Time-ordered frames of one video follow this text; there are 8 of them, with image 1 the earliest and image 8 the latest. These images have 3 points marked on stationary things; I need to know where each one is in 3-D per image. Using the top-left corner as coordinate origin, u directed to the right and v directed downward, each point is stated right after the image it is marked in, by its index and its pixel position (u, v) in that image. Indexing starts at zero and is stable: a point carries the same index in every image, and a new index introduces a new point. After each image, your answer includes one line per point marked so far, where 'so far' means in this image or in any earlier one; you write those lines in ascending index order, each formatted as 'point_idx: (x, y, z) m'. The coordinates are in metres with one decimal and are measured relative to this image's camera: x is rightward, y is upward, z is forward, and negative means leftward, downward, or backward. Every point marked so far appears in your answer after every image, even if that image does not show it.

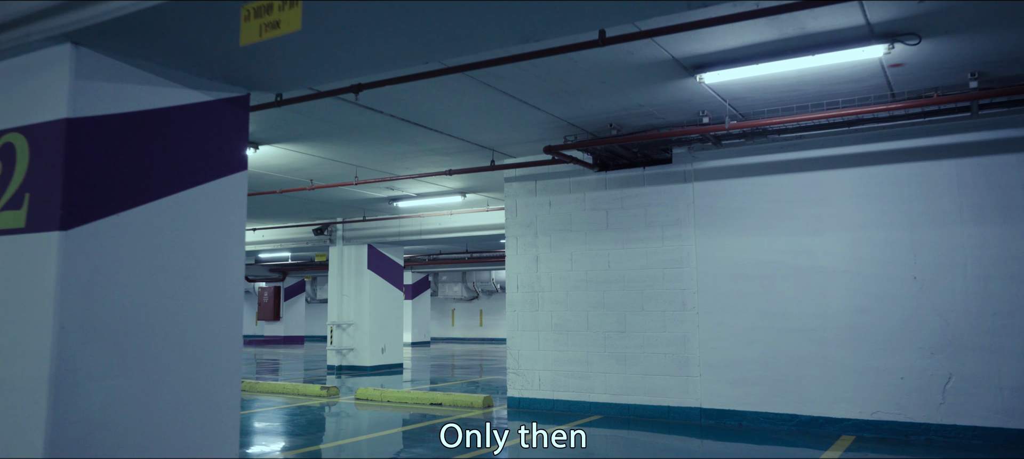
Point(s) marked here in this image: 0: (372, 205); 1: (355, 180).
0: (-2.5, +0.4, +13.4) m
1: (-2.1, +0.7, +10.2) m
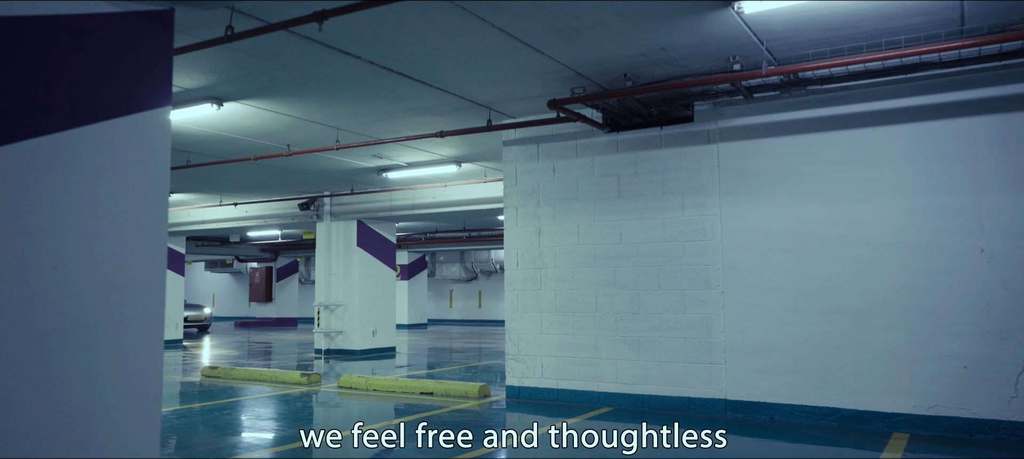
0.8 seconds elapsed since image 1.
0: (-2.5, +0.9, +12.4) m
1: (-2.1, +1.0, +9.1) m
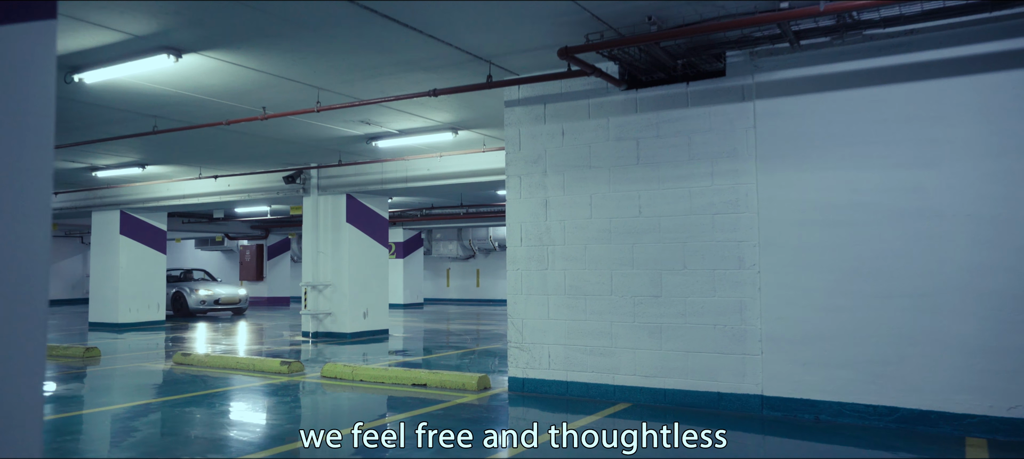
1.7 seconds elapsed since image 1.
0: (-2.5, +1.3, +11.4) m
1: (-2.1, +1.3, +8.2) m
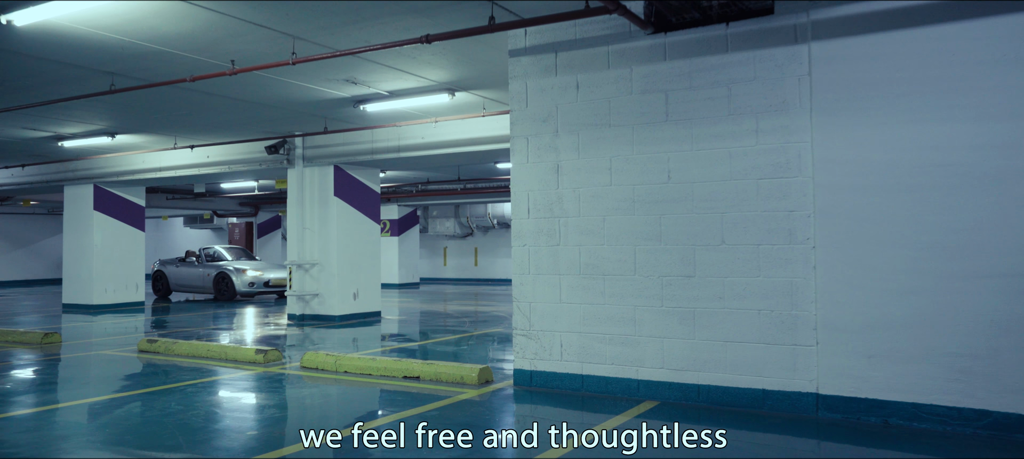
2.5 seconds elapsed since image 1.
0: (-2.4, +1.6, +10.4) m
1: (-2.1, +1.6, +7.1) m
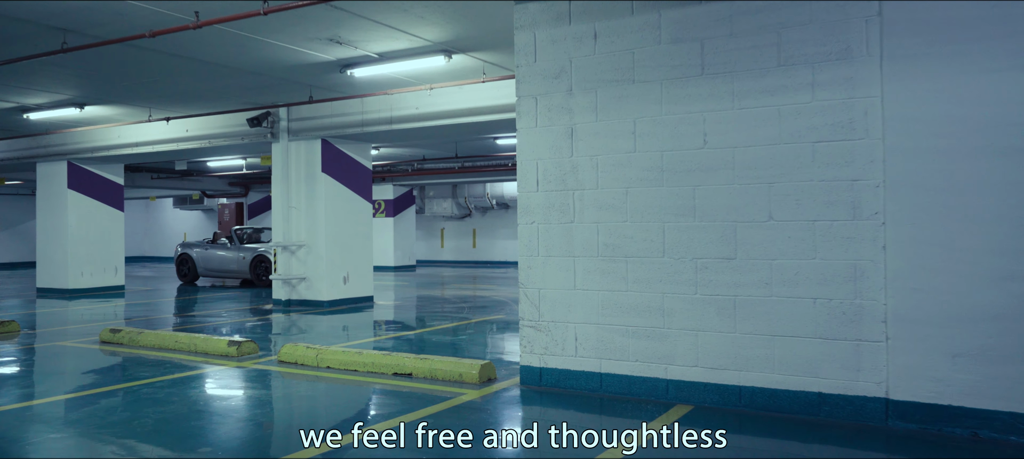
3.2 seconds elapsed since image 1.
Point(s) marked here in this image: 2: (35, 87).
0: (-2.4, +1.9, +9.4) m
1: (-2.0, +1.8, +6.2) m
2: (-6.4, +1.9, +10.3) m
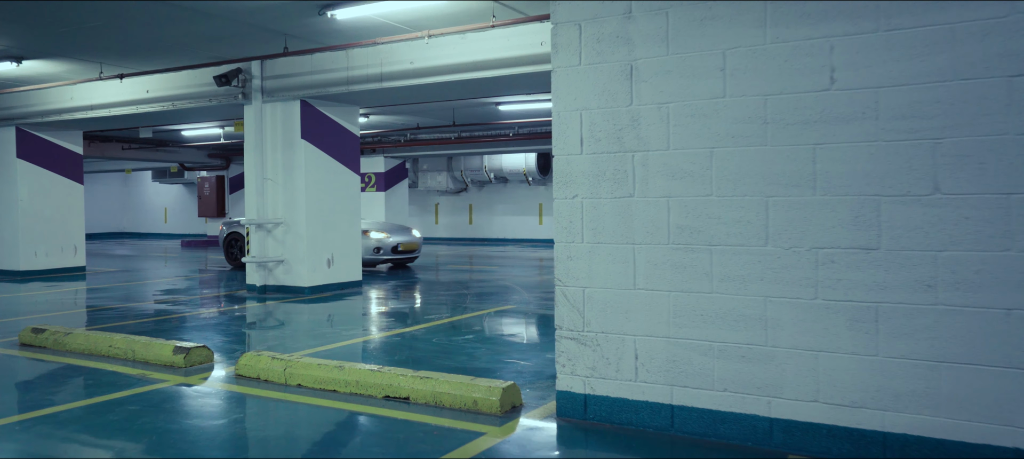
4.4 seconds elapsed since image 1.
0: (-2.3, +2.1, +7.9) m
1: (-1.8, +1.9, +4.7) m
2: (-6.3, +2.2, +8.7) m
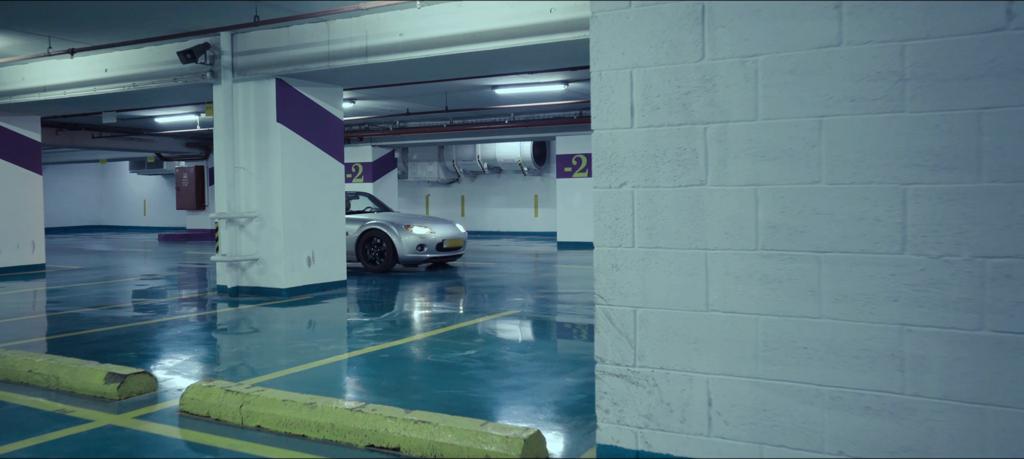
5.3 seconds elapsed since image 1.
0: (-2.2, +2.2, +6.8) m
1: (-1.7, +1.9, +3.6) m
2: (-6.3, +2.2, +7.5) m
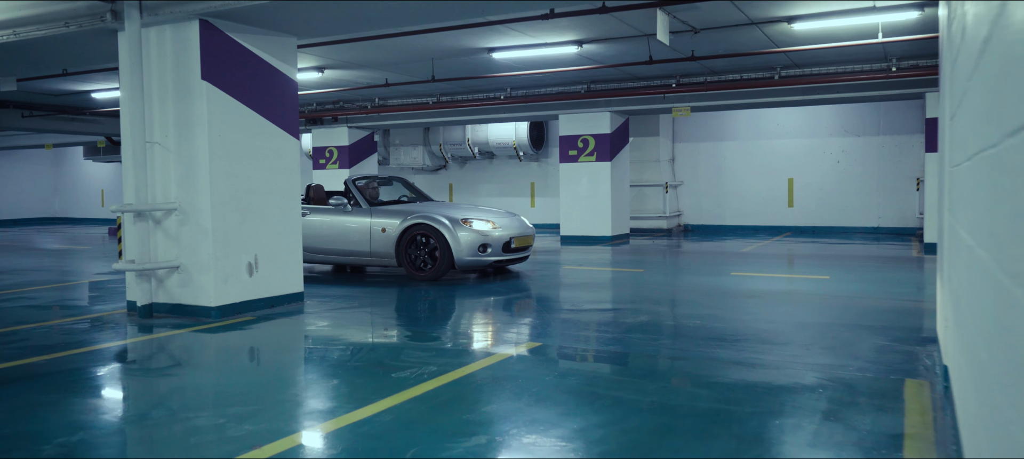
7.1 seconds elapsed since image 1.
0: (-2.1, +2.2, +4.3) m
1: (-1.5, +1.9, +1.1) m
2: (-6.2, +2.2, +5.0) m
